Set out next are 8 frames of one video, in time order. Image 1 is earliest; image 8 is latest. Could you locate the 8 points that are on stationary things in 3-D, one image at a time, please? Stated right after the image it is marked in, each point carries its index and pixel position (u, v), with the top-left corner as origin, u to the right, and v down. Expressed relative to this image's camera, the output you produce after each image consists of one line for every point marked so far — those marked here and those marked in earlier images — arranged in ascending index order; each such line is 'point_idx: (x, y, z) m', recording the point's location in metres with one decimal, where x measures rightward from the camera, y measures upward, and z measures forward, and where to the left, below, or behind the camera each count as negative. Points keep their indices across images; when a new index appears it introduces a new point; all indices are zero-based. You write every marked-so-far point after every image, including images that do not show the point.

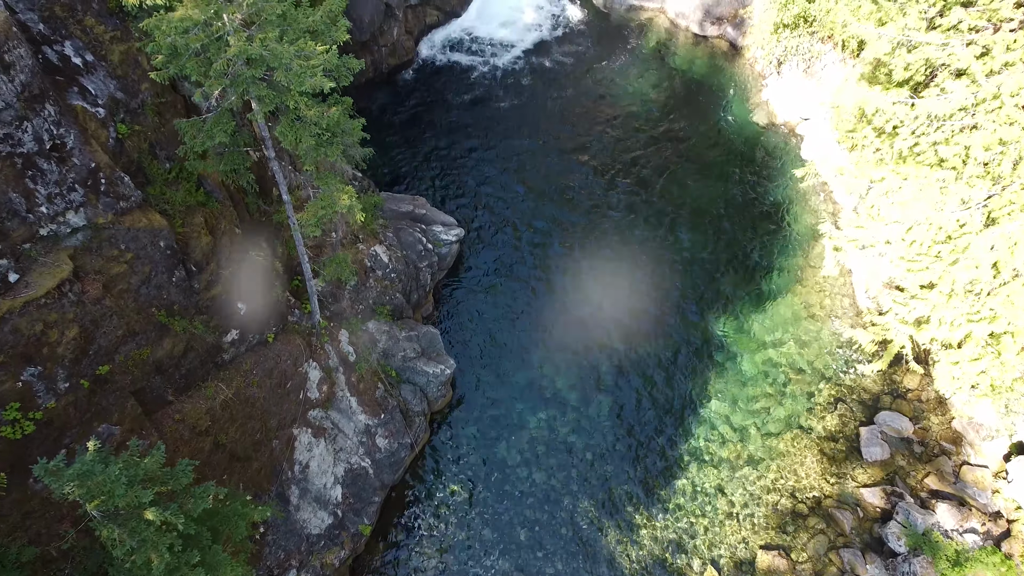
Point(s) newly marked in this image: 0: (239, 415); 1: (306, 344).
0: (-6.6, -3.1, +13.3) m
1: (-5.7, -1.6, +15.0) m
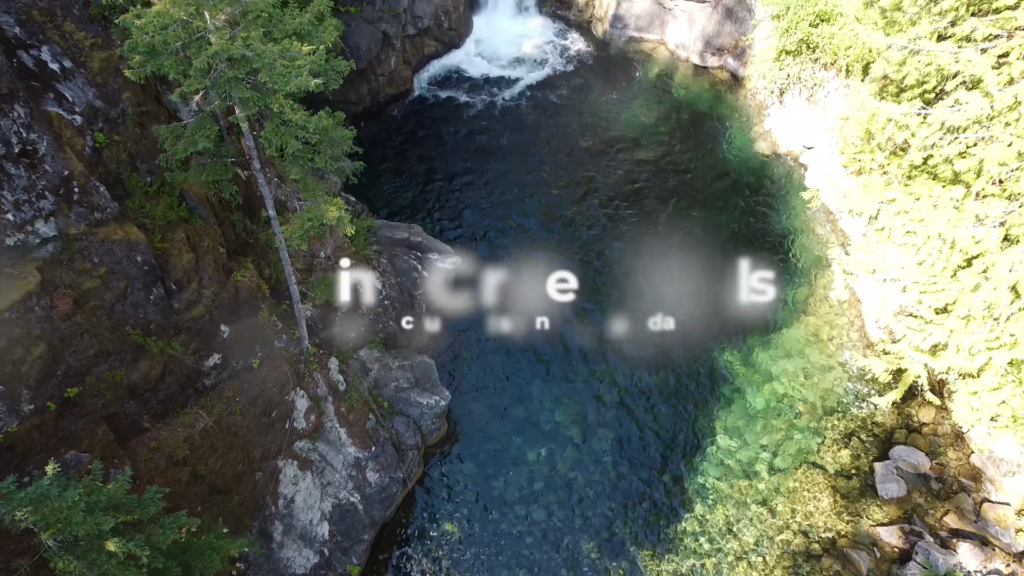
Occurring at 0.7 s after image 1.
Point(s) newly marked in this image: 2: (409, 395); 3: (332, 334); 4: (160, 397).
0: (-6.8, -3.6, +12.7) m
1: (-5.8, -2.3, +14.5) m
2: (-3.2, -3.6, +17.4) m
3: (-5.5, -1.5, +16.6) m
4: (-7.5, -2.3, +11.5) m
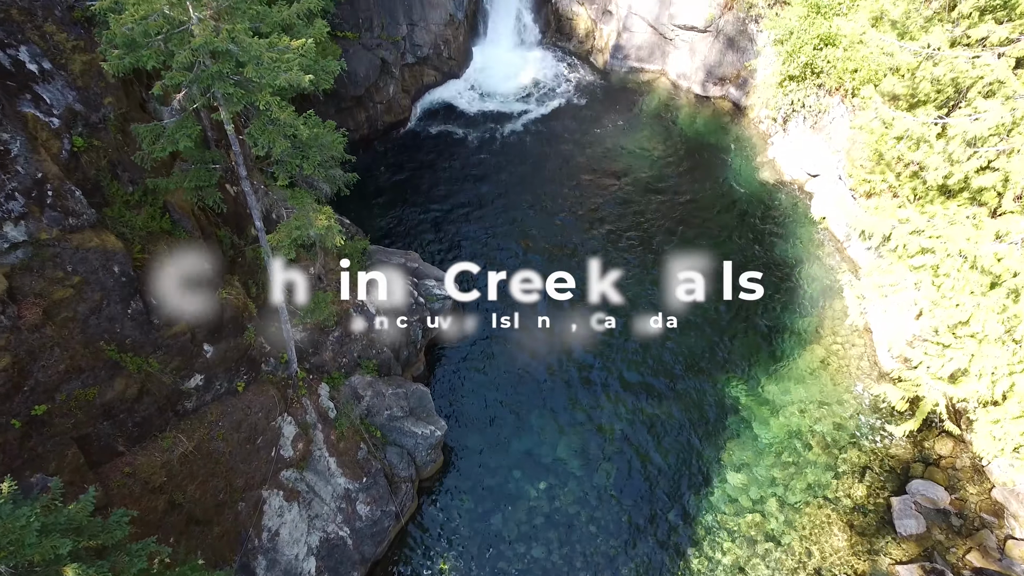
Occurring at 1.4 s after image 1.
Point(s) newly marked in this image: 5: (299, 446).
0: (-6.9, -4.0, +12.0) m
1: (-5.9, -2.8, +14.0) m
2: (-3.3, -4.3, +16.8) m
3: (-5.6, -2.1, +16.1) m
4: (-7.6, -2.6, +11.0) m
5: (-5.5, -4.1, +14.2) m
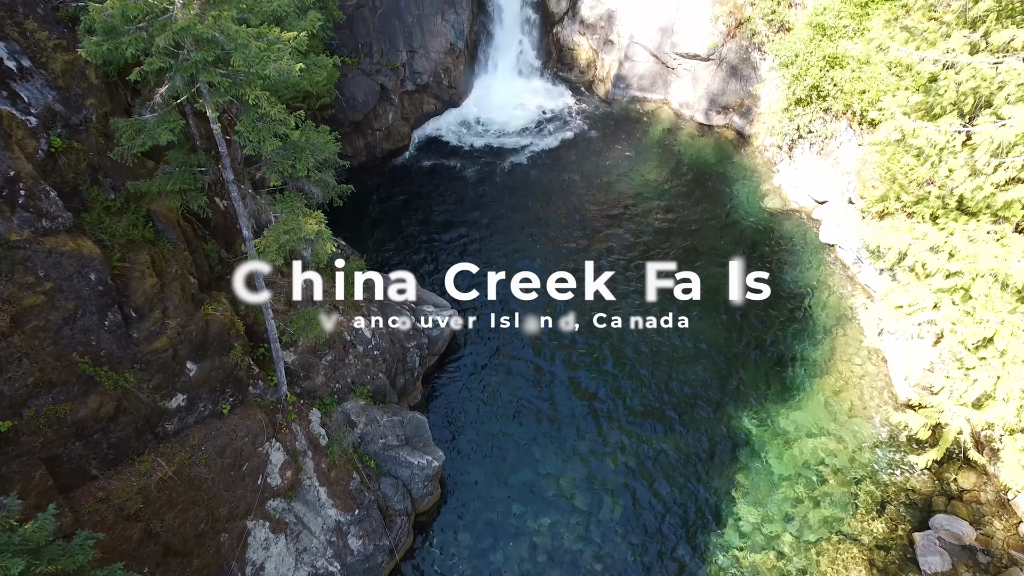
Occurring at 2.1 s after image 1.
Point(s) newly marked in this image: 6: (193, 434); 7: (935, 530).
0: (-6.9, -4.4, +11.4) m
1: (-6.0, -3.3, +13.4) m
2: (-3.3, -4.9, +16.0) m
3: (-5.6, -2.8, +15.6) m
4: (-7.7, -2.9, +10.4) m
5: (-5.5, -4.6, +13.5) m
6: (-7.0, -3.2, +11.9) m
7: (+12.2, -6.8, +15.6) m
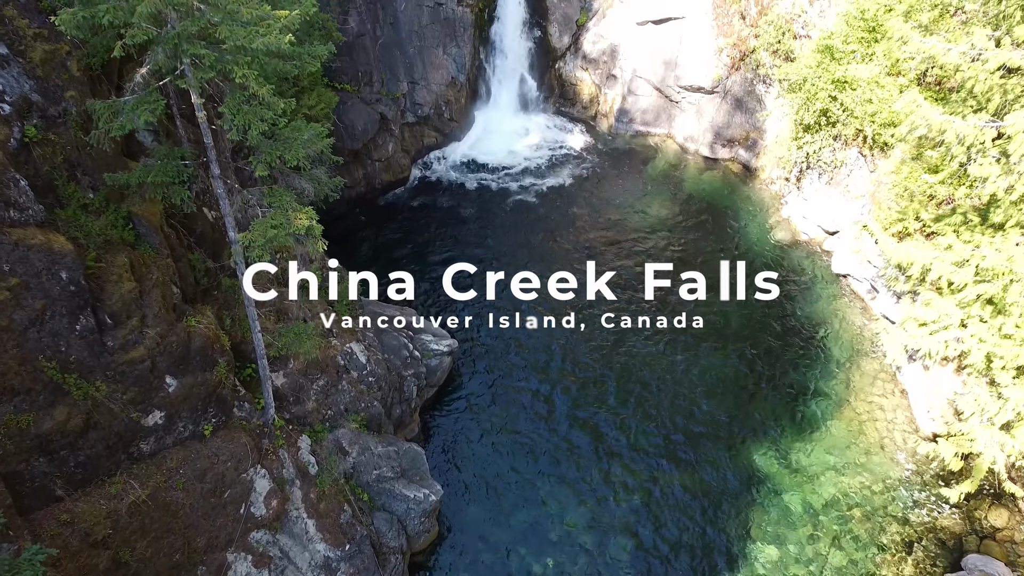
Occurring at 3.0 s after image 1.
0: (-7.0, -4.6, +10.6) m
1: (-6.0, -3.7, +12.7) m
2: (-3.3, -5.5, +15.2) m
3: (-5.6, -3.3, +14.9) m
4: (-7.7, -3.1, +9.7) m
5: (-5.6, -5.0, +12.6) m
6: (-7.0, -3.5, +11.2) m
7: (+12.2, -7.2, +14.5) m
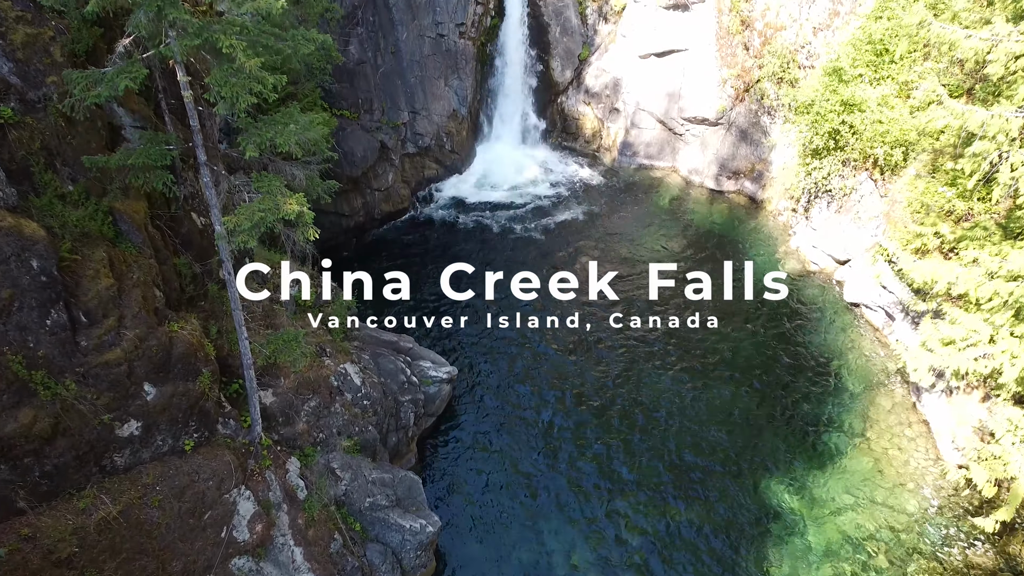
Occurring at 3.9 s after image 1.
0: (-7.0, -4.6, +9.8) m
1: (-6.0, -3.9, +12.0) m
2: (-3.3, -5.9, +14.3) m
3: (-5.7, -3.7, +14.3) m
4: (-7.8, -3.1, +9.1) m
5: (-5.6, -5.2, +11.9) m
6: (-7.1, -3.6, +10.6) m
7: (+12.2, -7.4, +13.3) m
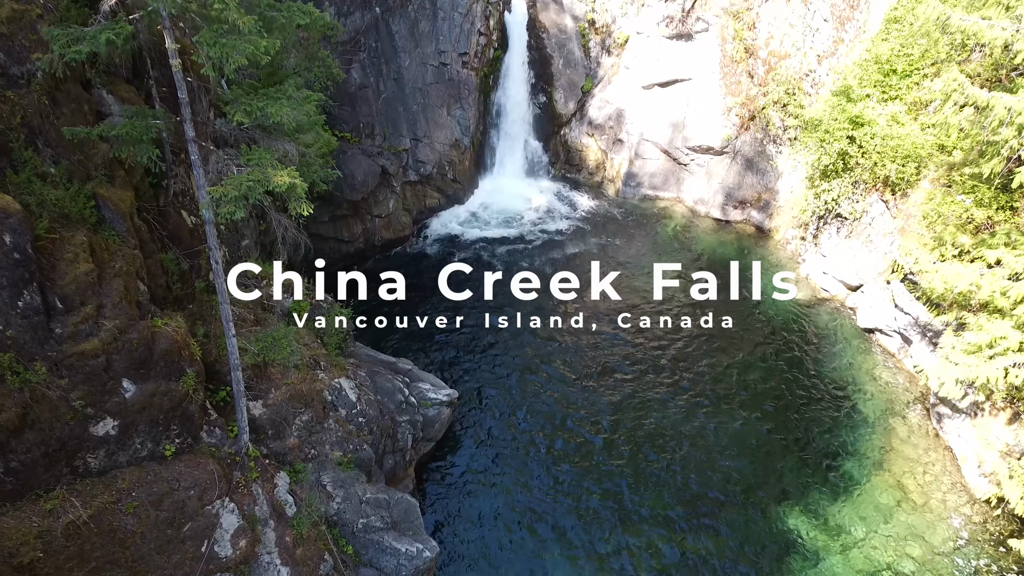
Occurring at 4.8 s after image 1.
0: (-7.1, -4.5, +9.2) m
1: (-6.1, -3.9, +11.4) m
2: (-3.3, -6.0, +13.5) m
3: (-5.7, -3.8, +13.7) m
4: (-7.9, -2.9, +8.7) m
5: (-5.6, -5.2, +11.2) m
6: (-7.1, -3.5, +10.0) m
7: (+12.2, -7.2, +12.2) m
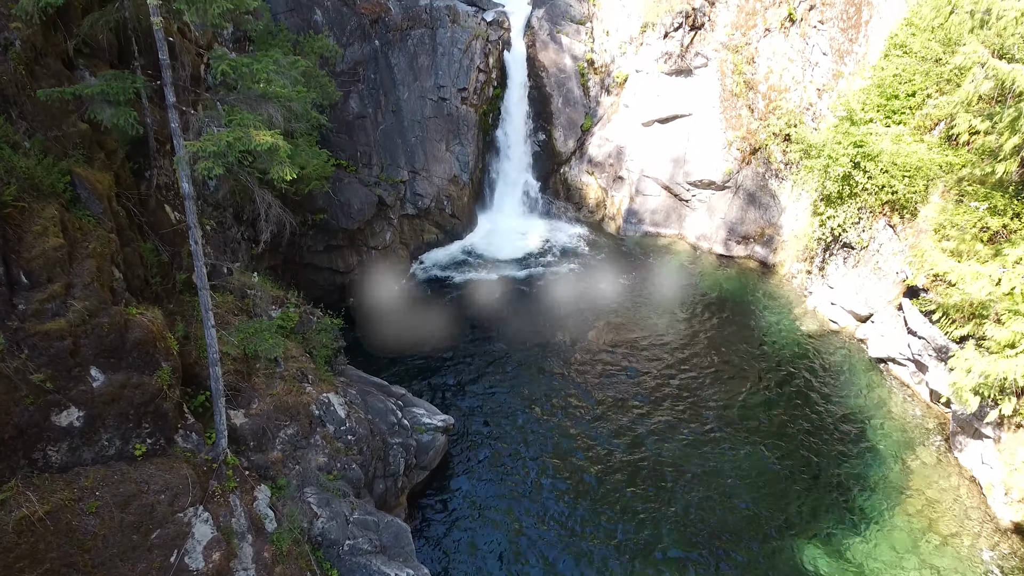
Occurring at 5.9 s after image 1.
0: (-7.3, -4.2, +8.6) m
1: (-6.3, -3.7, +10.8) m
2: (-3.4, -6.0, +12.7) m
3: (-5.8, -3.9, +13.0) m
4: (-8.1, -2.5, +8.1) m
5: (-5.8, -5.0, +10.4) m
6: (-7.4, -3.2, +9.5) m
7: (+12.1, -6.9, +11.0) m
